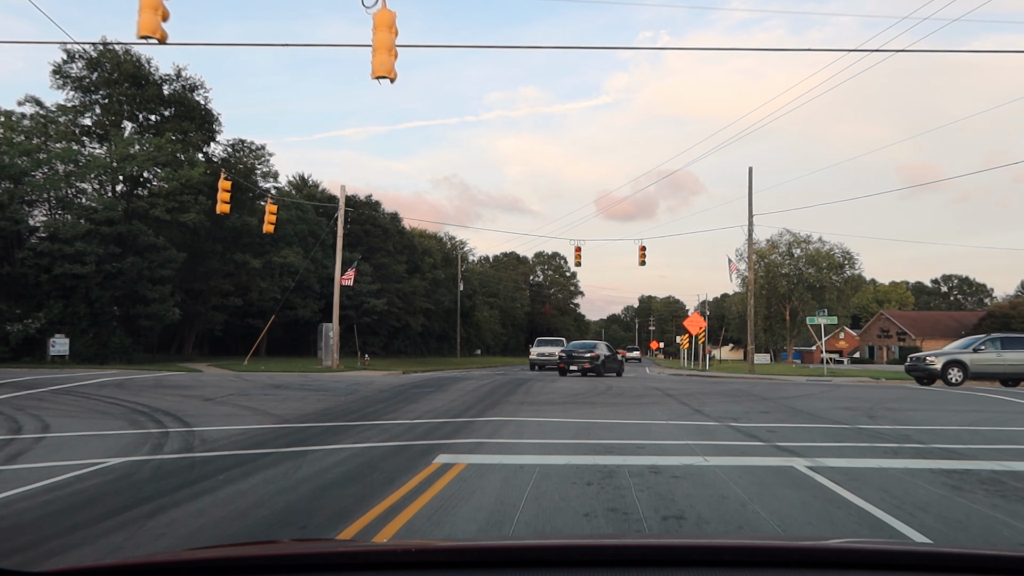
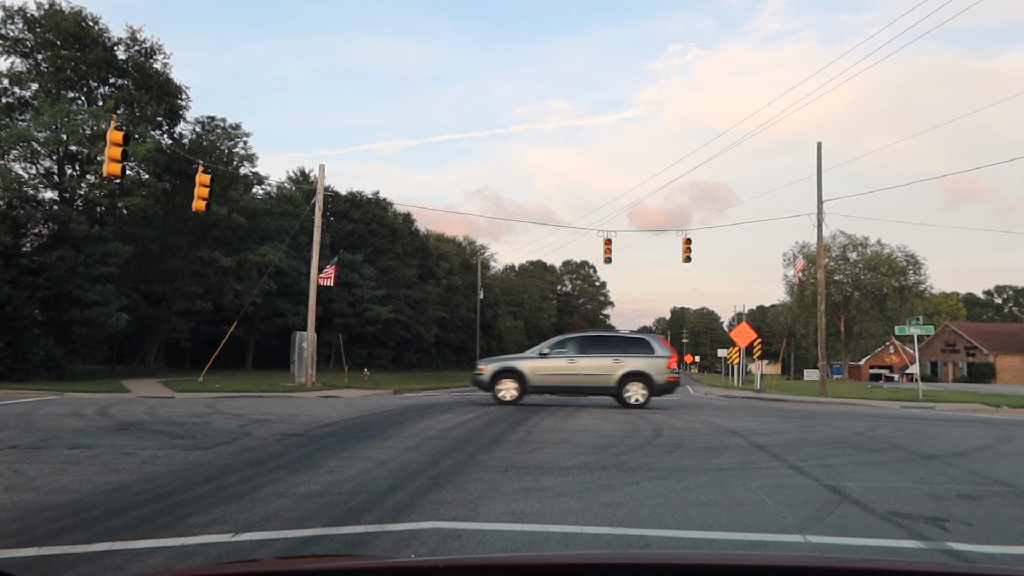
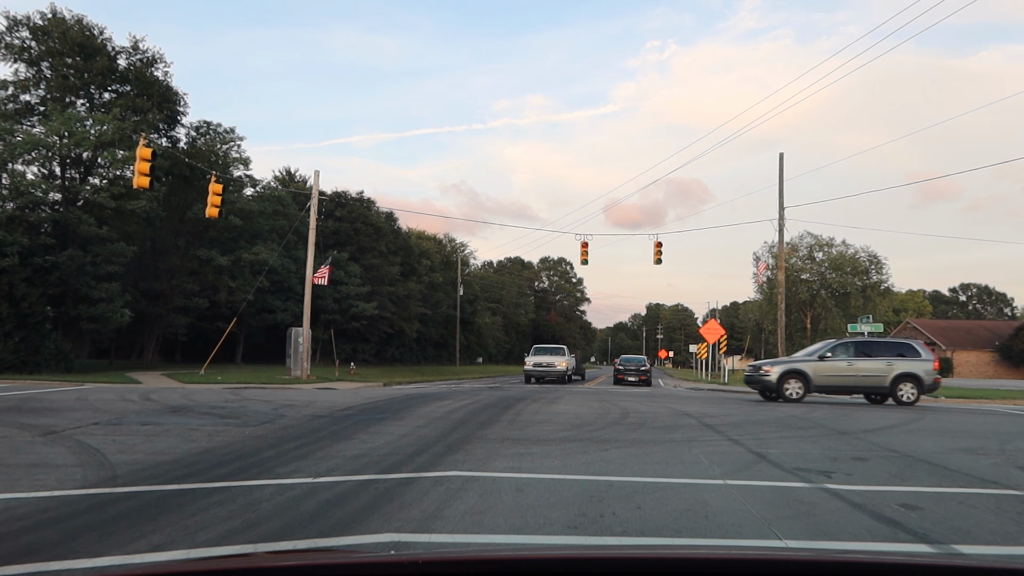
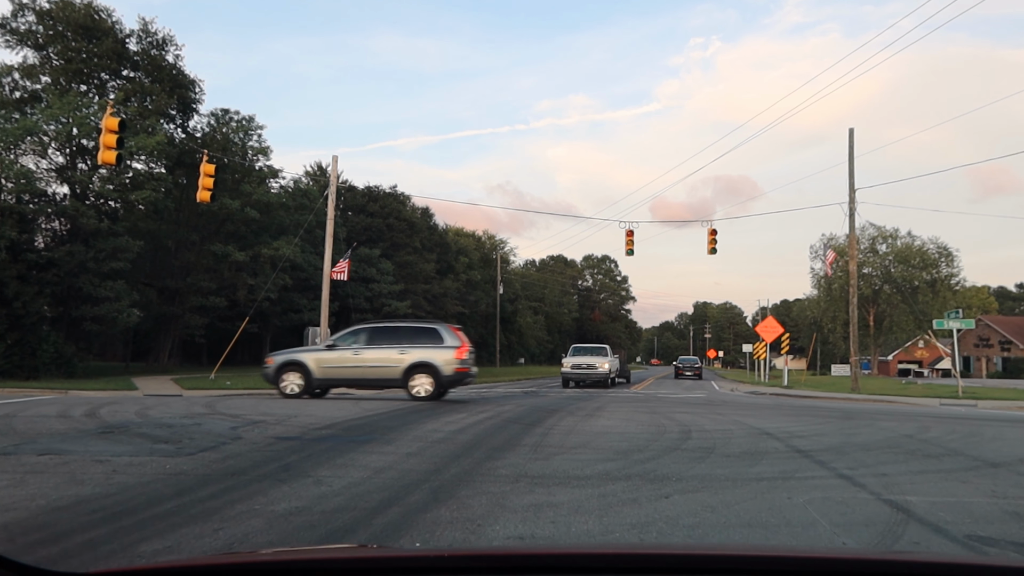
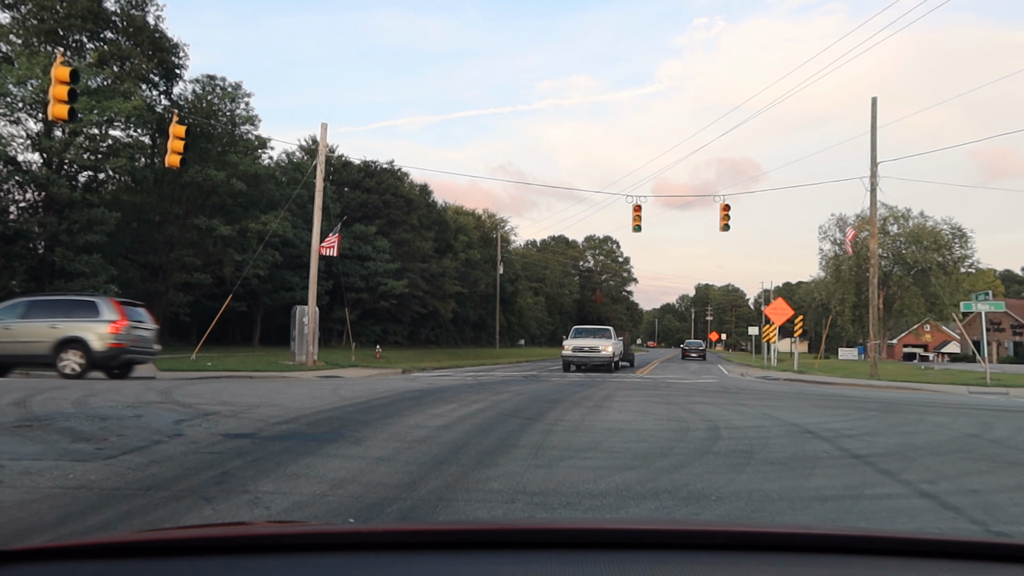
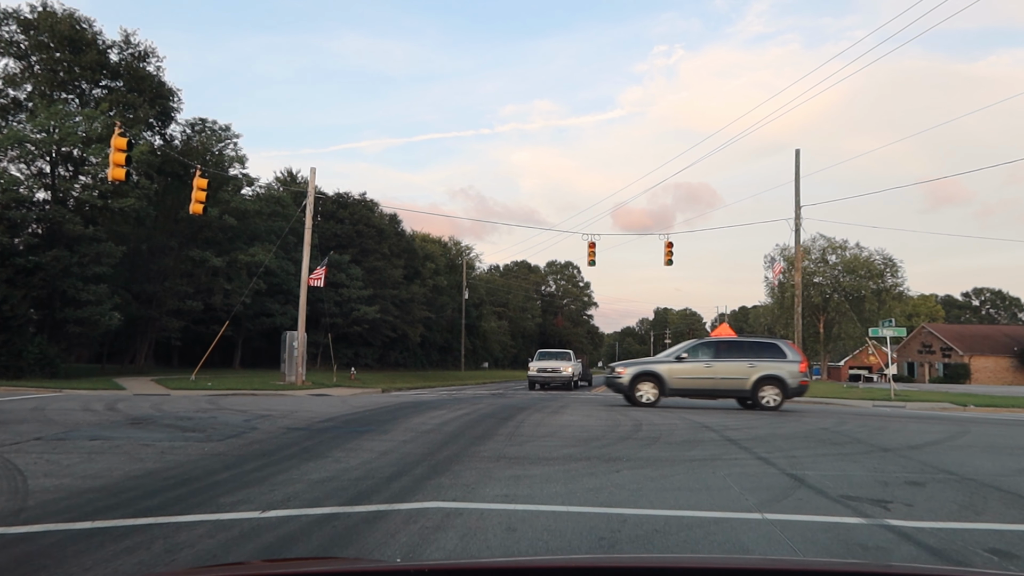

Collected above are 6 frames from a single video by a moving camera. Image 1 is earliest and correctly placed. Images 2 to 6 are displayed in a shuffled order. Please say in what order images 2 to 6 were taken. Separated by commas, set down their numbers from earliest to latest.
3, 6, 2, 4, 5
